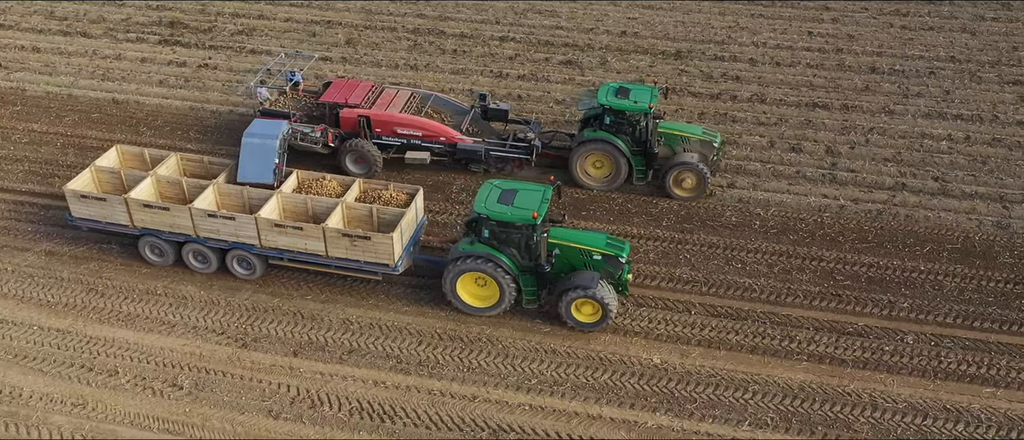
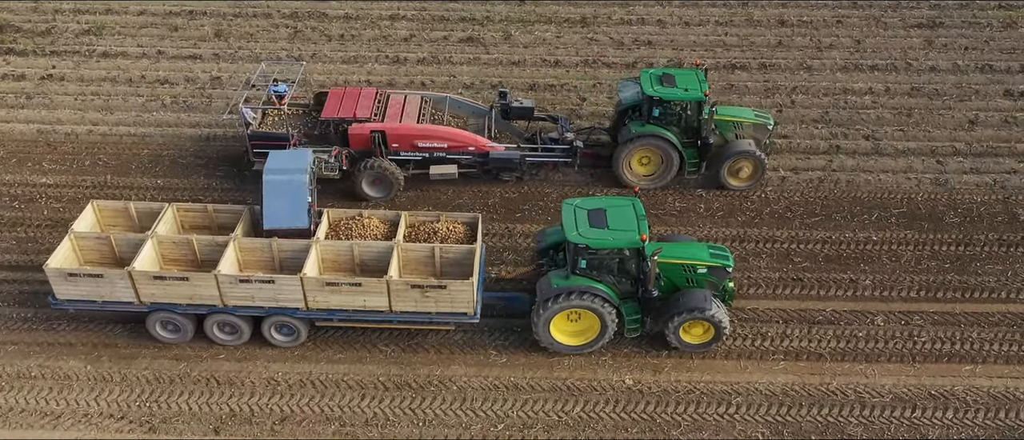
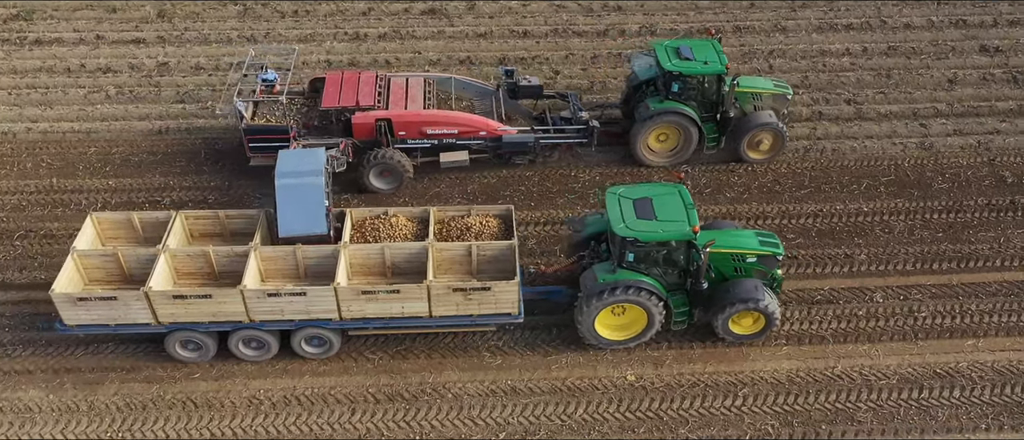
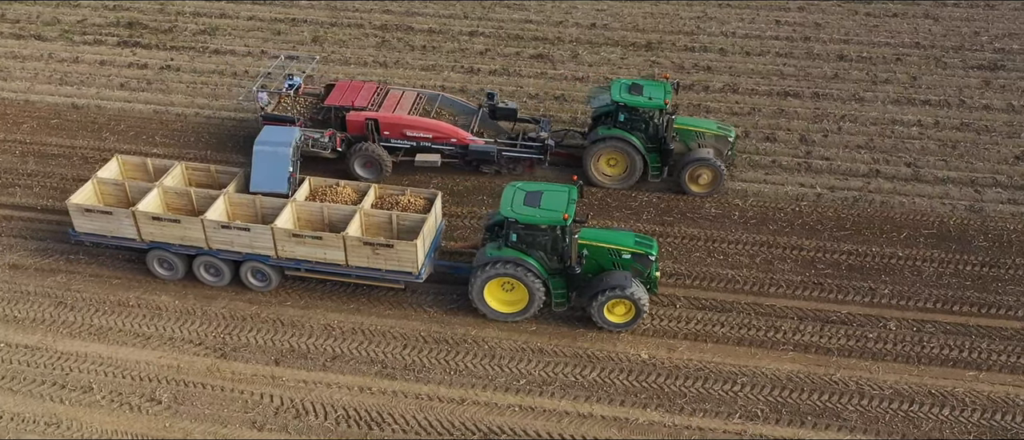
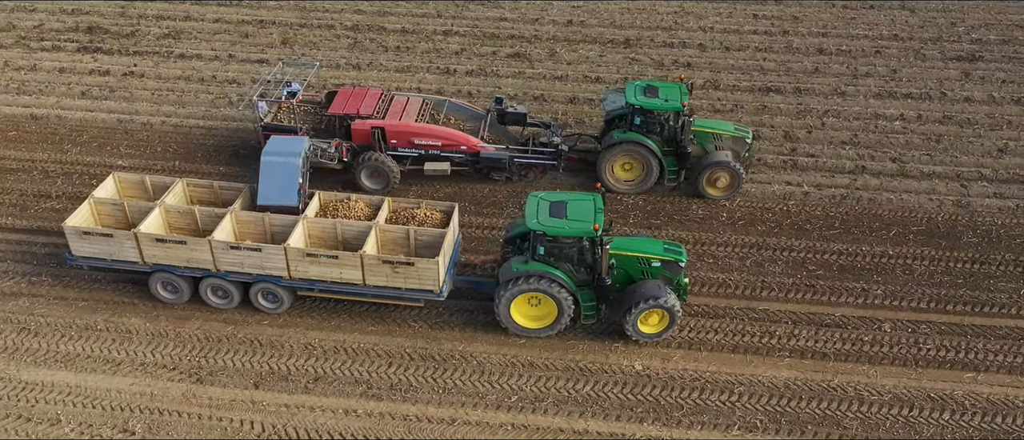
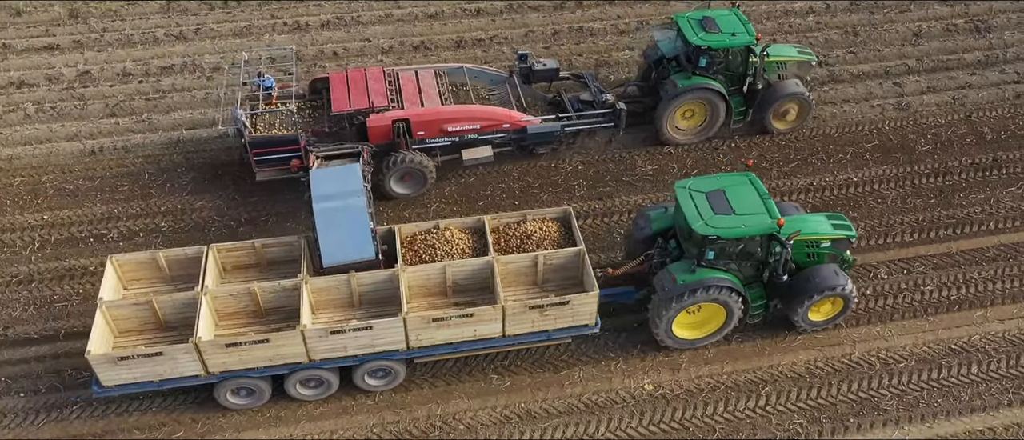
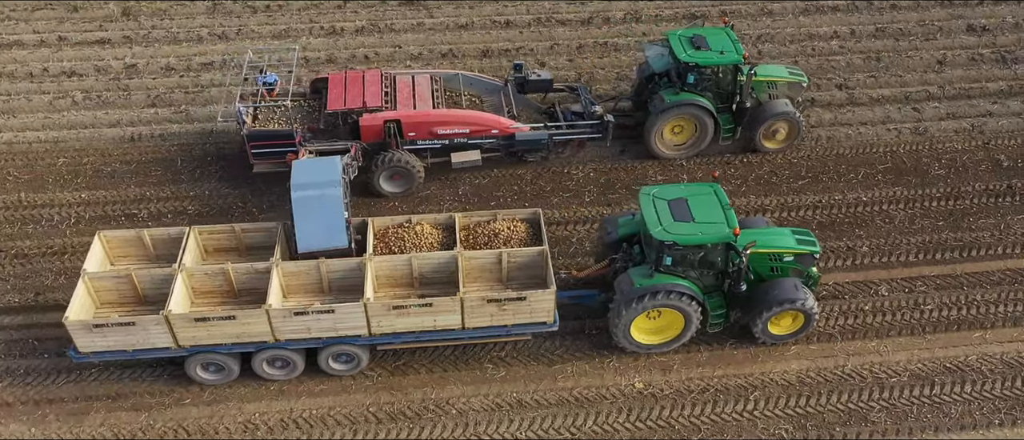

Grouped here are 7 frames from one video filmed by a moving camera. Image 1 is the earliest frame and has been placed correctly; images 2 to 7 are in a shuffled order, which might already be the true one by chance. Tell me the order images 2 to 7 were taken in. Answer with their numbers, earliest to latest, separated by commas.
4, 5, 2, 3, 7, 6
